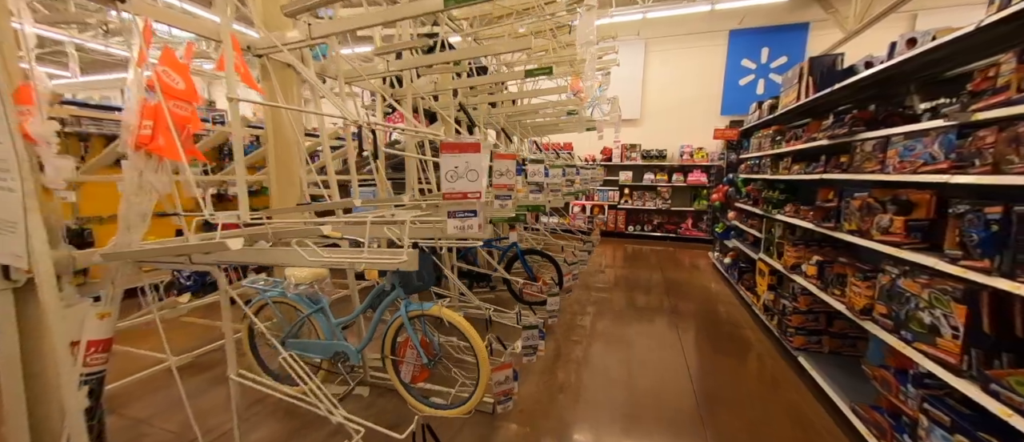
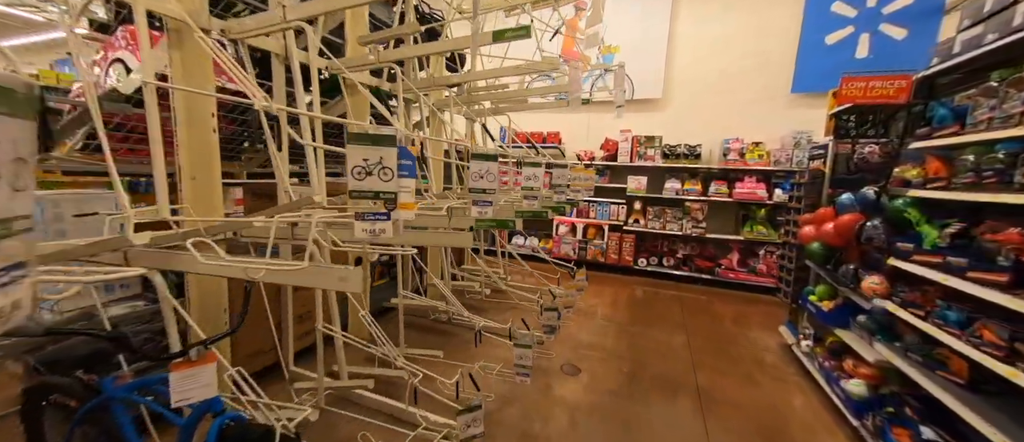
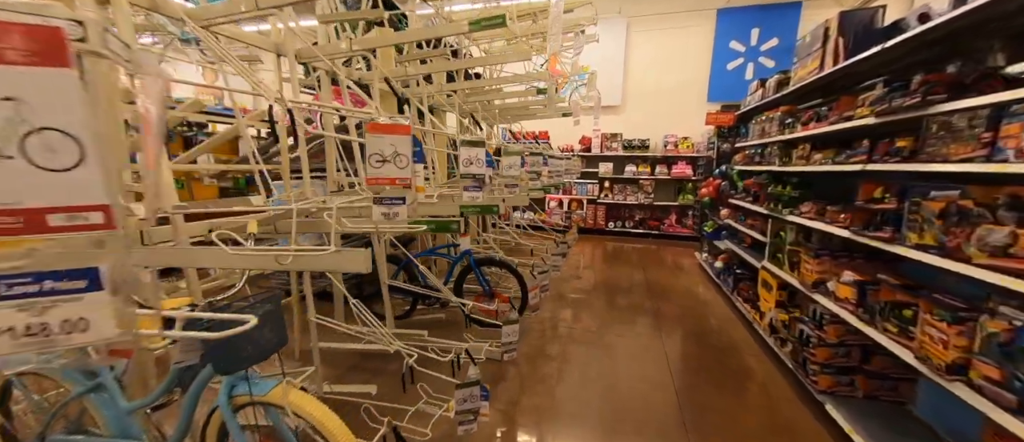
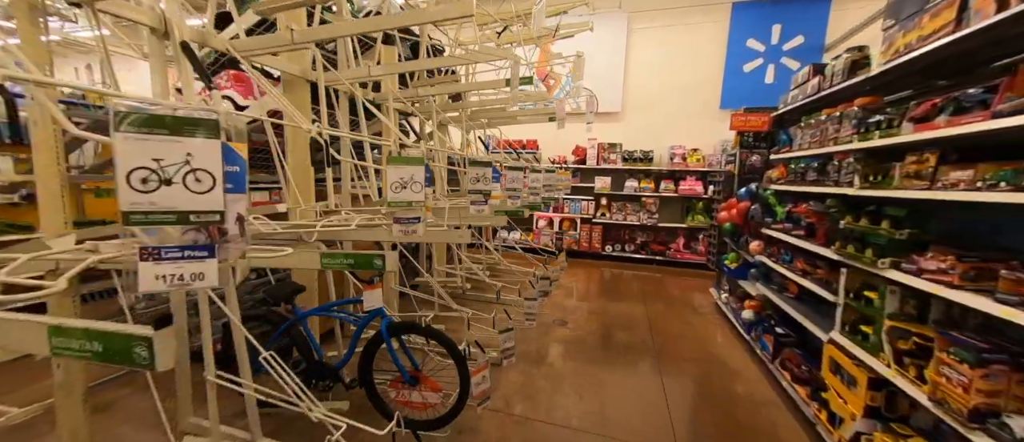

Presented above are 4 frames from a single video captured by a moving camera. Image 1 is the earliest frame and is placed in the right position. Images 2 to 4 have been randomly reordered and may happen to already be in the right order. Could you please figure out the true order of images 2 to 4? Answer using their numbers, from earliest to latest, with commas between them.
3, 4, 2
